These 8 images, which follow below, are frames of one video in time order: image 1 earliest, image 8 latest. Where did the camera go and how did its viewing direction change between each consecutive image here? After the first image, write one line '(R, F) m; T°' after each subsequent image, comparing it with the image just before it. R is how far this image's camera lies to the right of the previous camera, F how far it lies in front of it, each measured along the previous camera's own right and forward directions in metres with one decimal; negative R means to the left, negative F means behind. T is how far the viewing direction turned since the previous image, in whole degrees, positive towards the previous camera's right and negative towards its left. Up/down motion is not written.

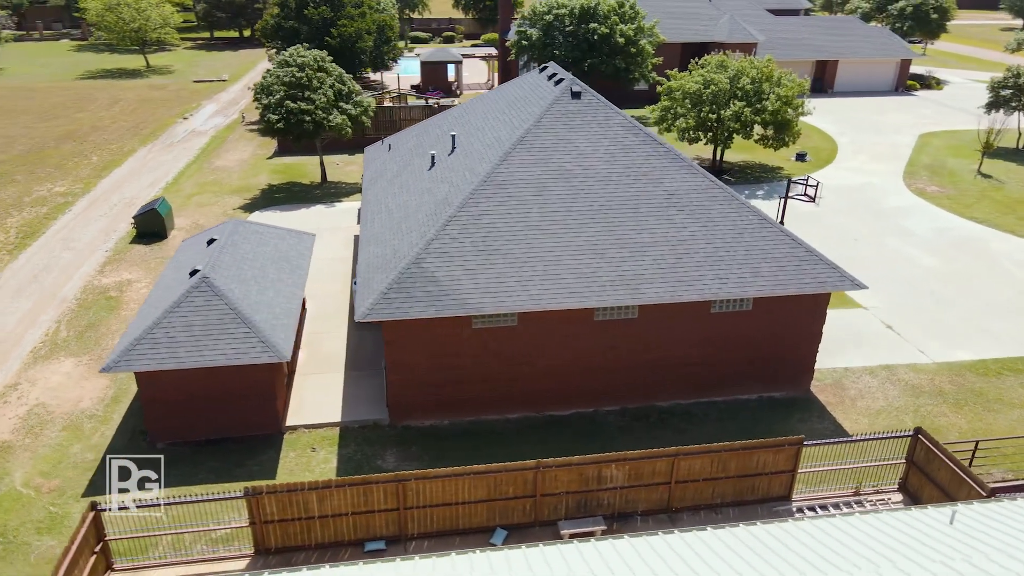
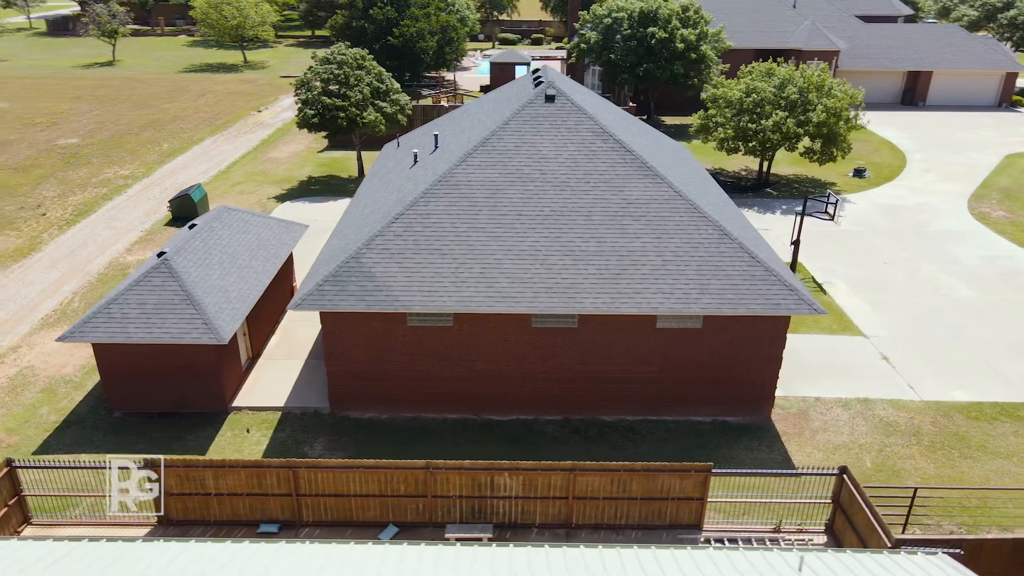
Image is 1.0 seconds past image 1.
(+3.3, +0.3) m; -8°
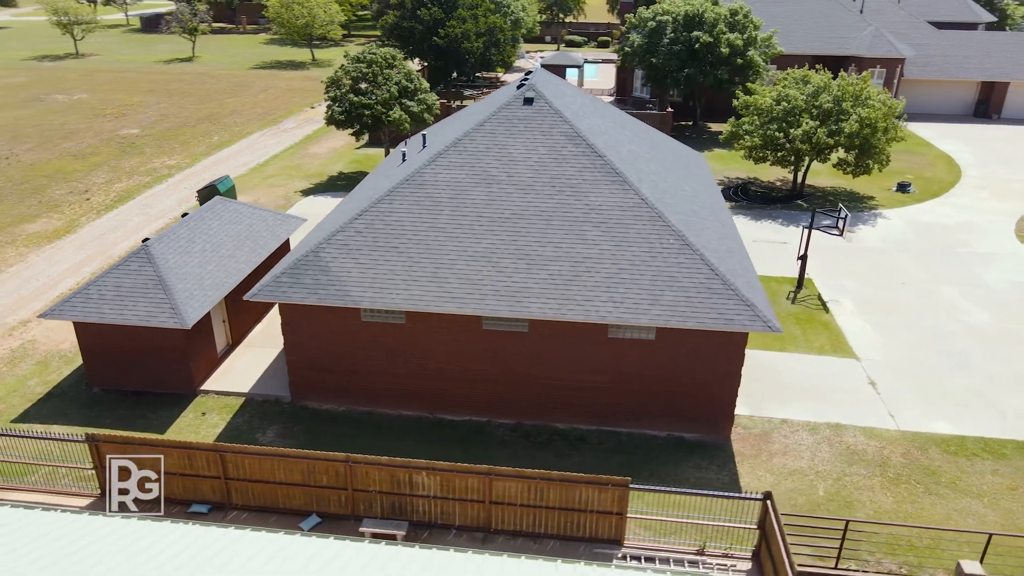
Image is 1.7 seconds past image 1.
(+2.5, +0.2) m; -6°
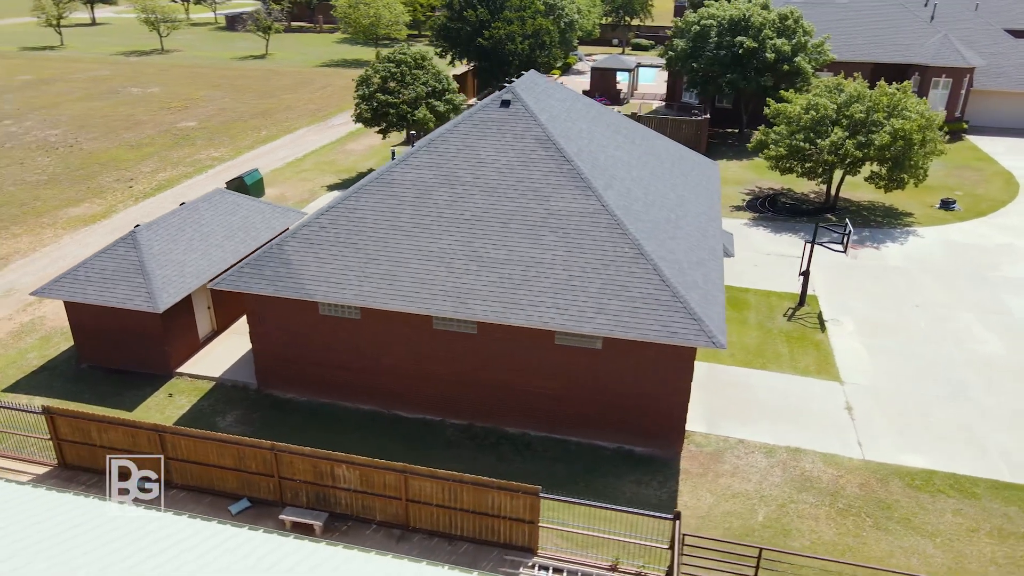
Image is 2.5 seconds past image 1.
(+2.5, +0.1) m; -6°
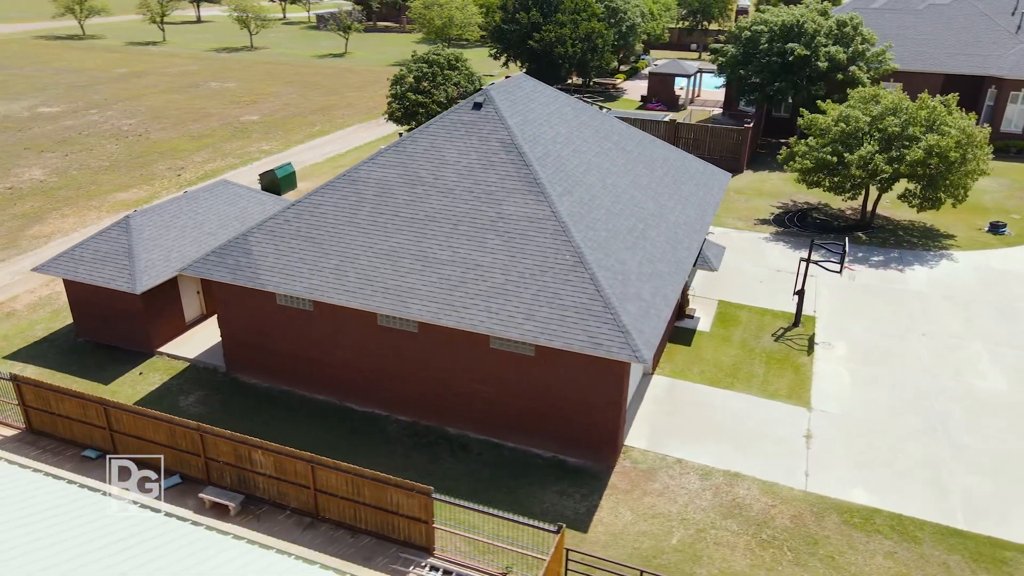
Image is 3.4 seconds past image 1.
(+2.9, +0.2) m; -7°
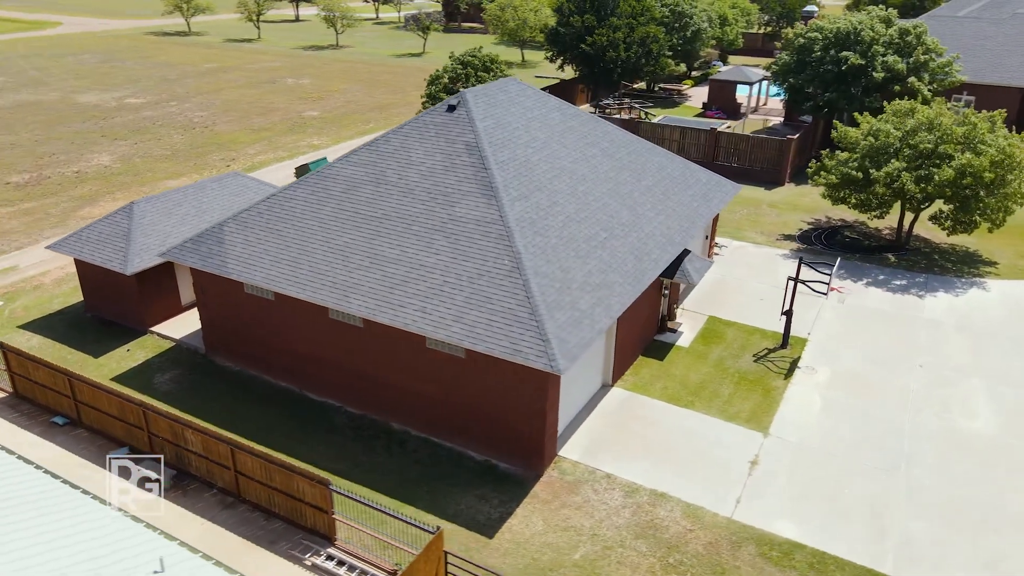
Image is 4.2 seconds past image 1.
(+2.9, +0.1) m; -7°
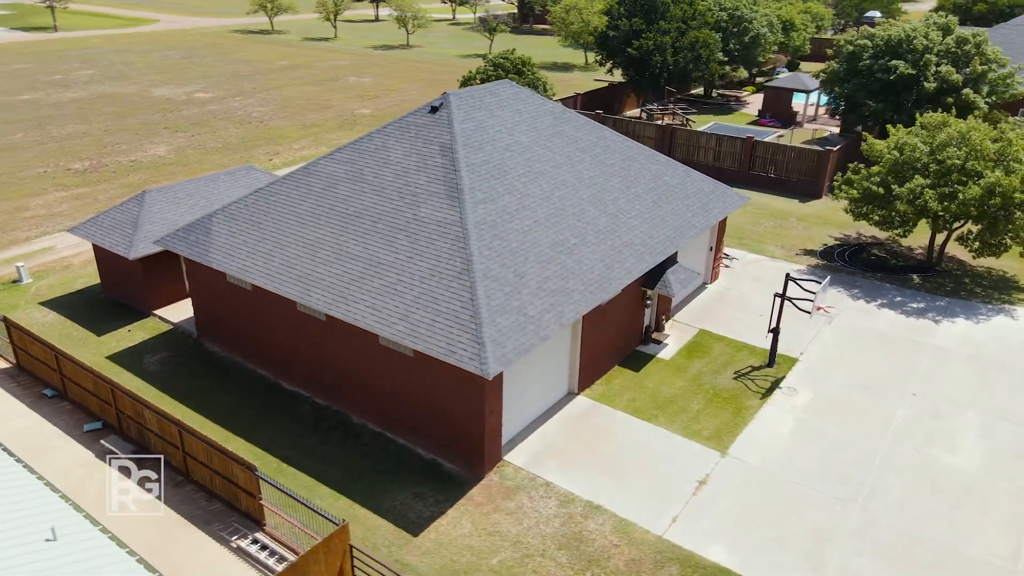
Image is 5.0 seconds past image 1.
(+2.4, +0.1) m; -6°
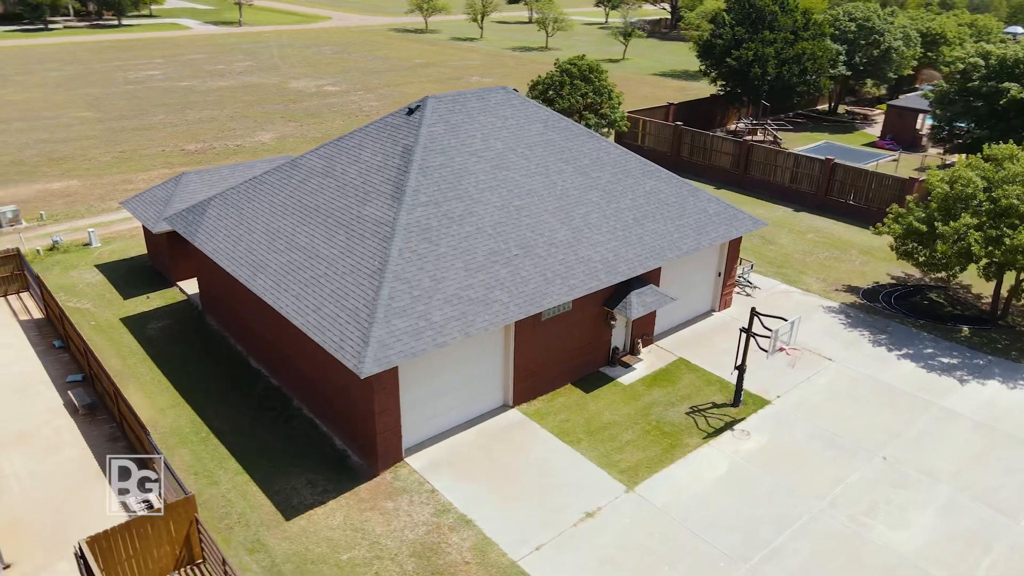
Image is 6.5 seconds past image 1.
(+4.6, +0.6) m; -12°
